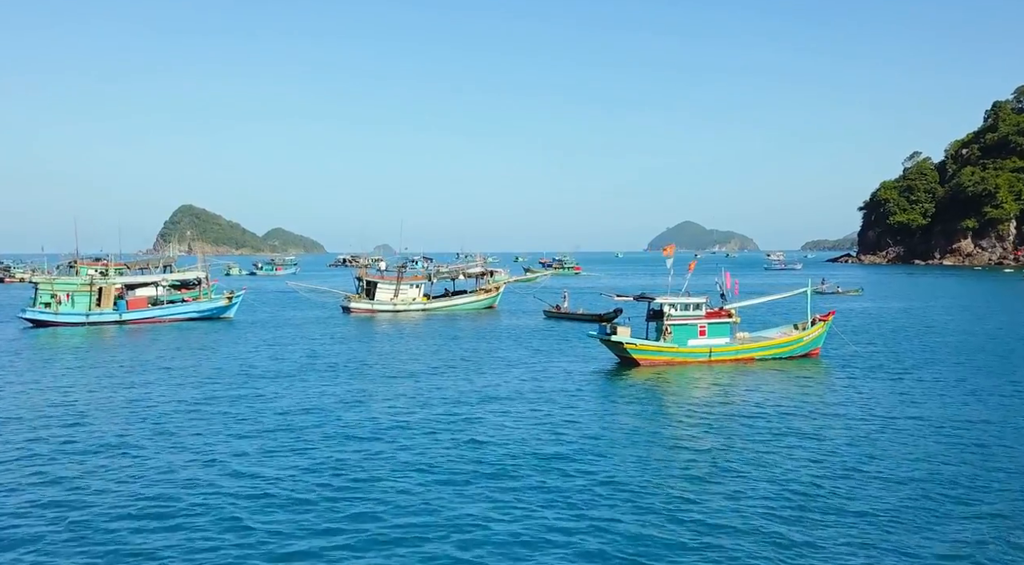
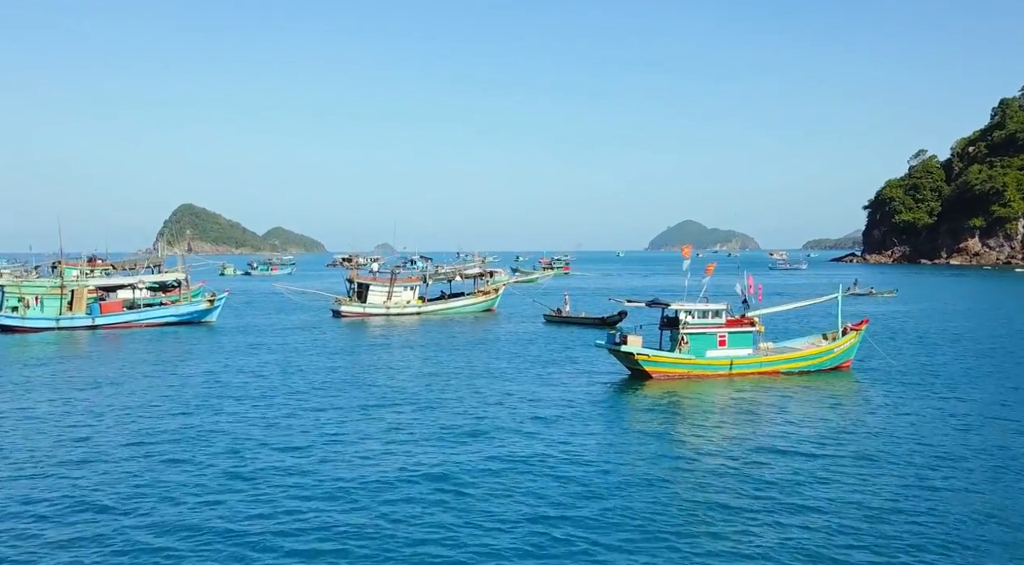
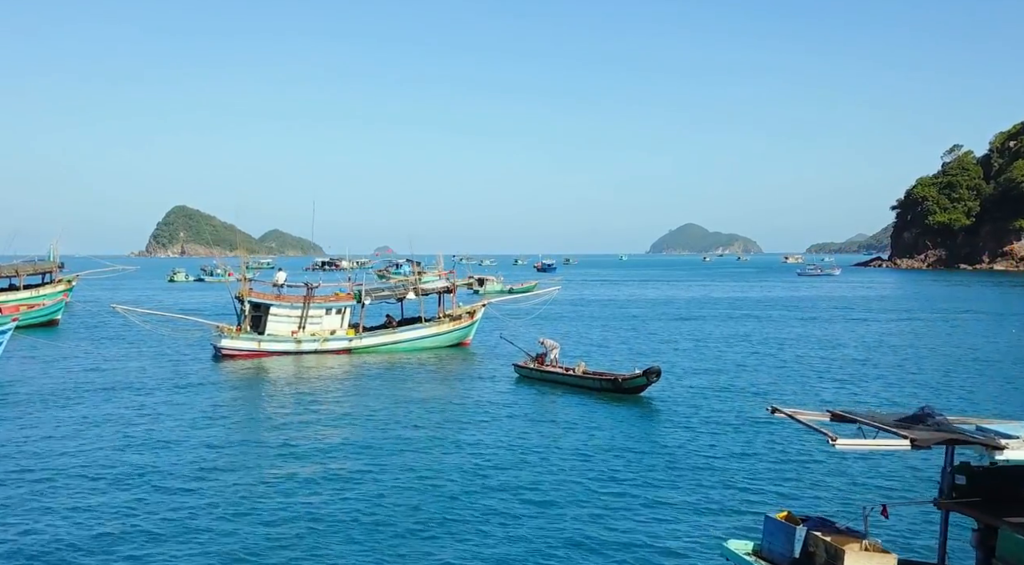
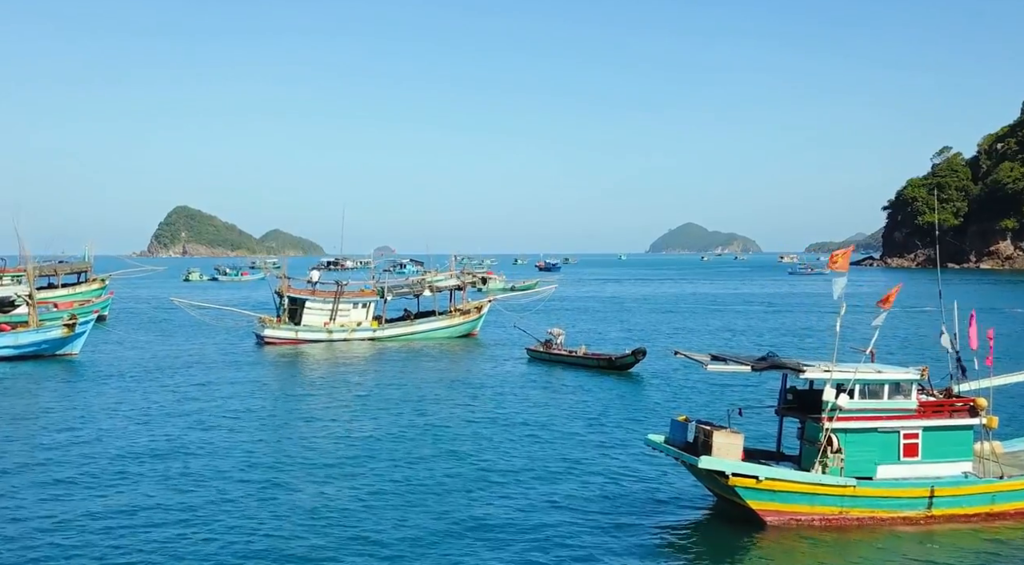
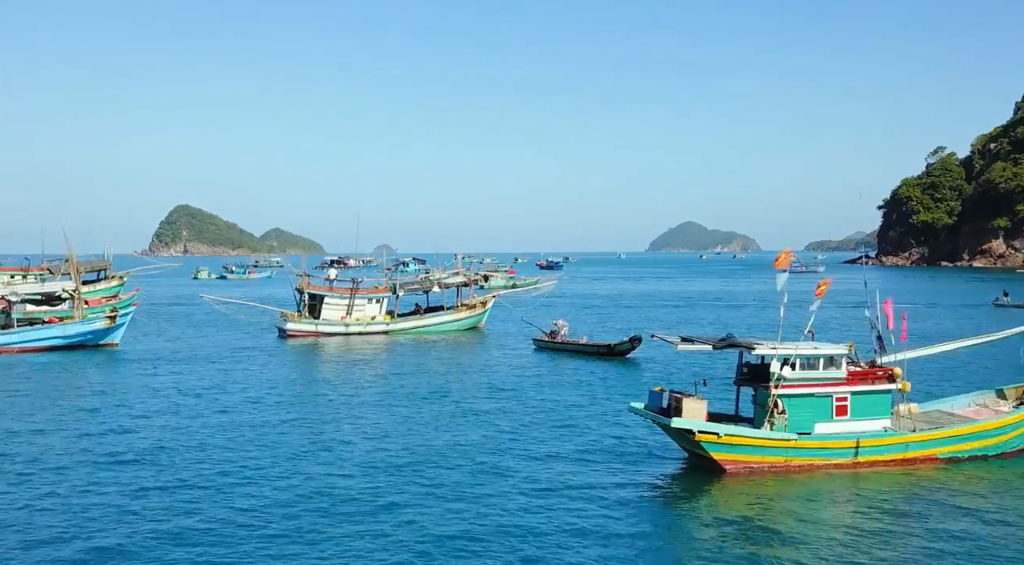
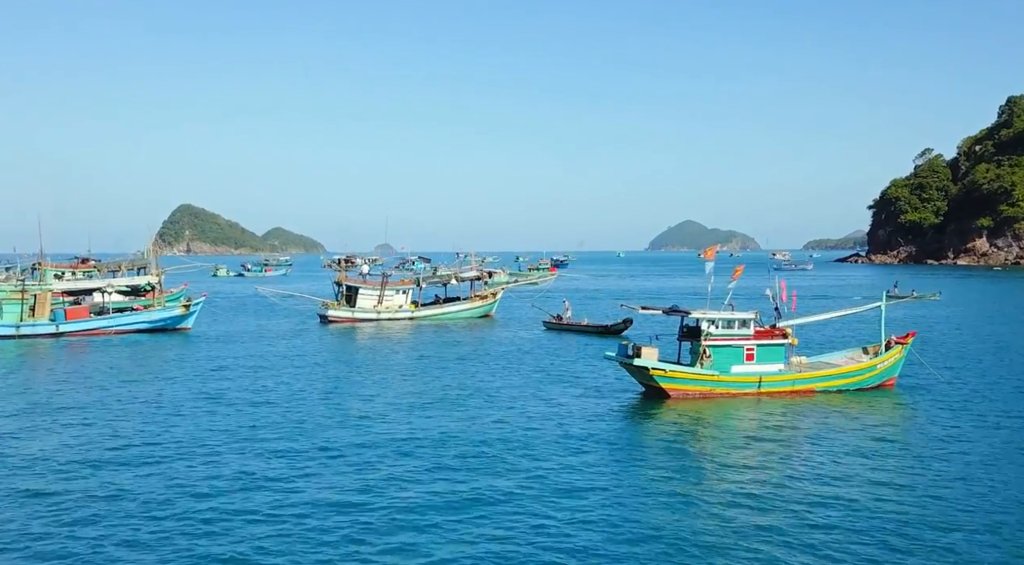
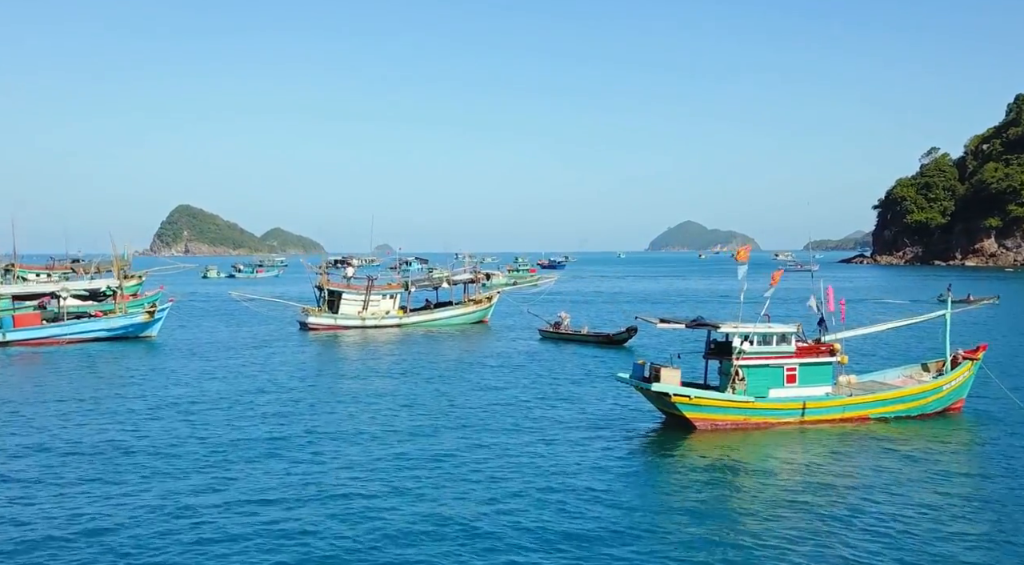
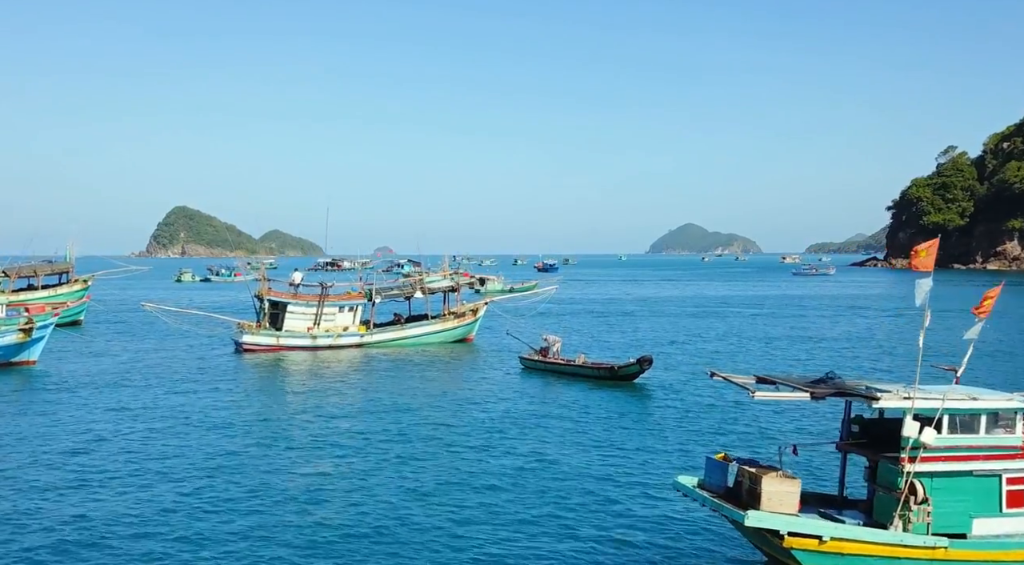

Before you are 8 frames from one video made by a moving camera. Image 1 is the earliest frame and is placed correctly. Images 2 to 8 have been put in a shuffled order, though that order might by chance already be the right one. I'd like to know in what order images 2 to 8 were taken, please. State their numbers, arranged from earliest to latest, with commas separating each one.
2, 6, 7, 5, 4, 8, 3
